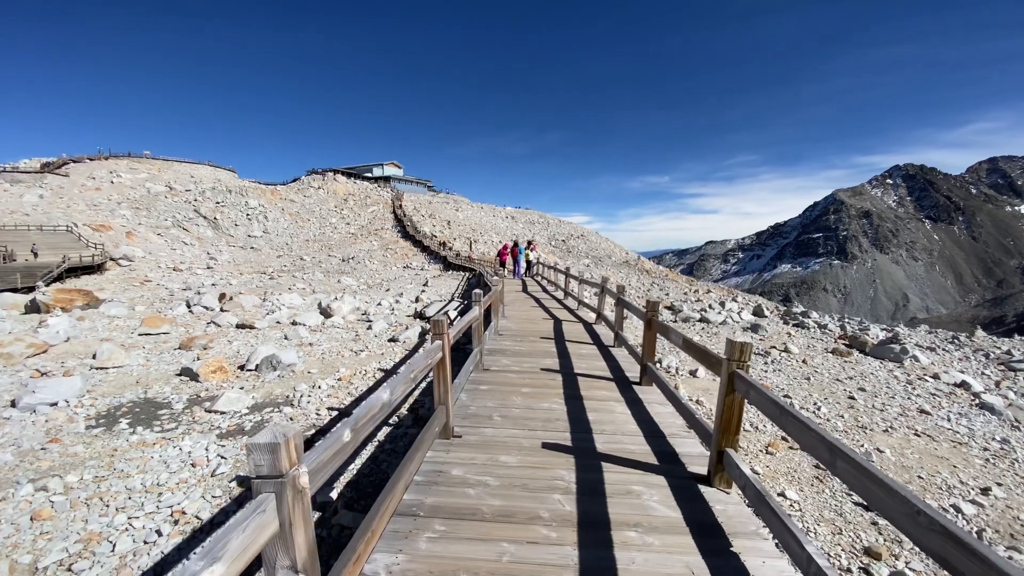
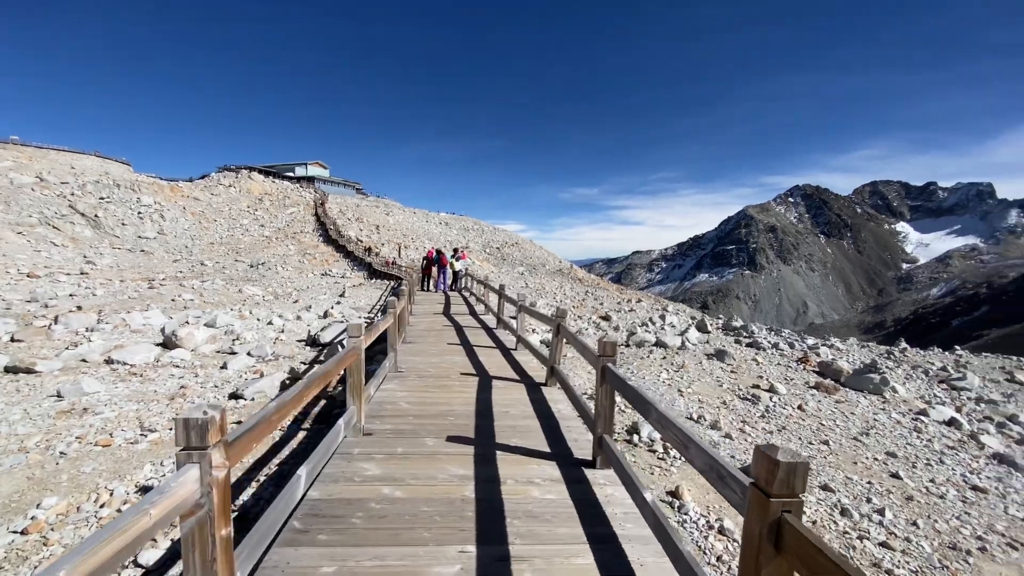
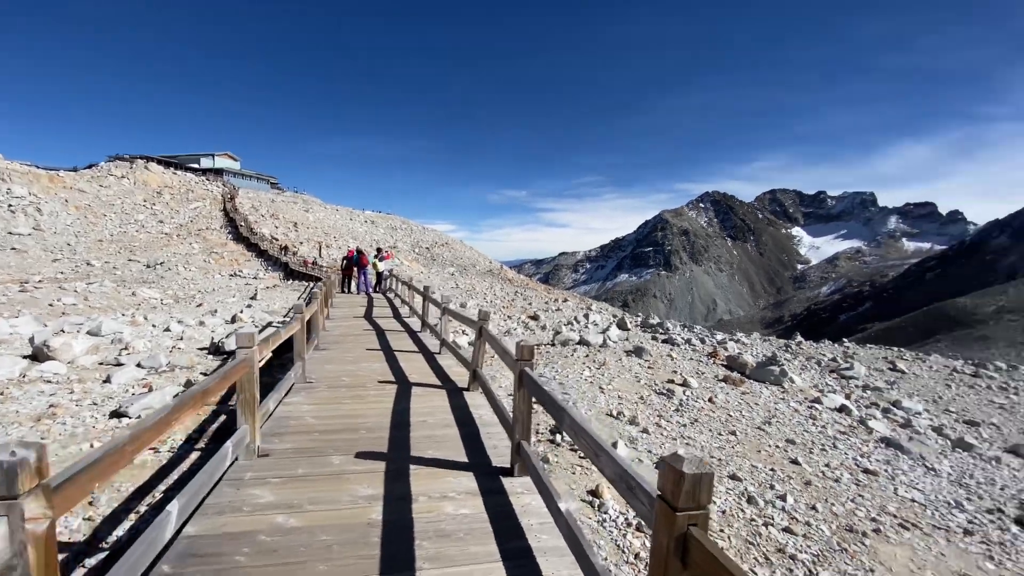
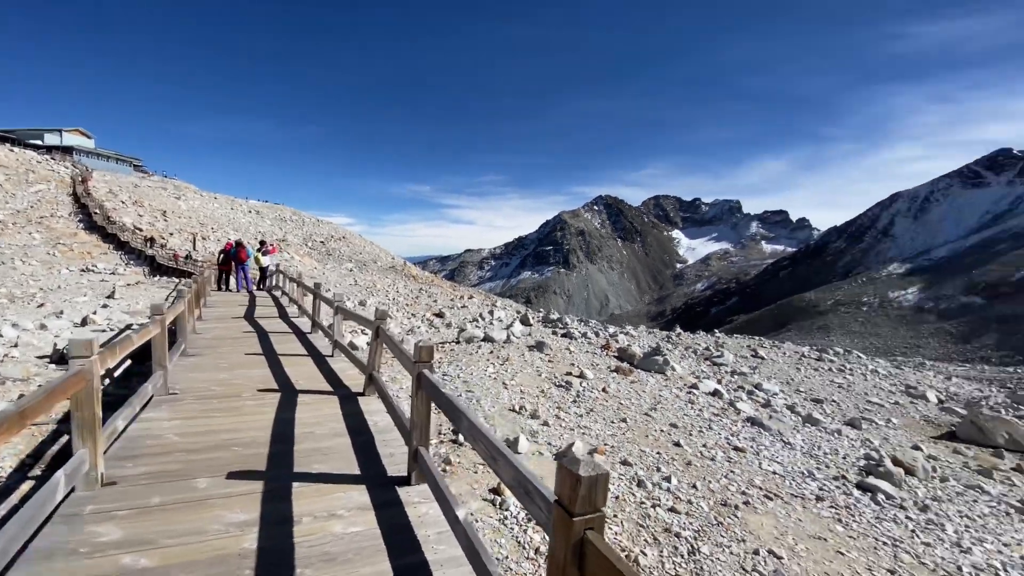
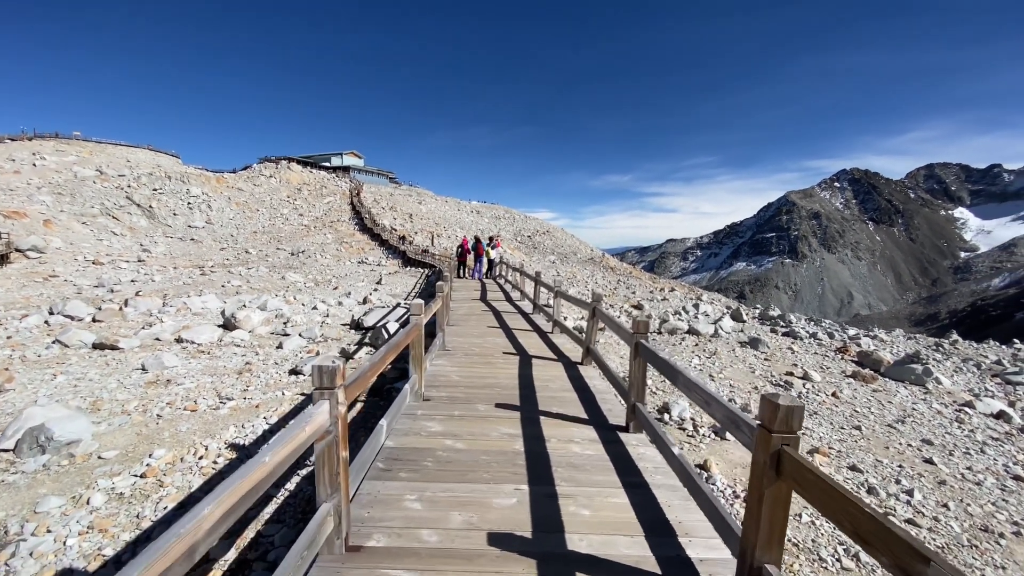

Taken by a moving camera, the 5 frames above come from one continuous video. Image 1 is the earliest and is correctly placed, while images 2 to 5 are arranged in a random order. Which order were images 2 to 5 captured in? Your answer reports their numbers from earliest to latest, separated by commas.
5, 2, 3, 4
